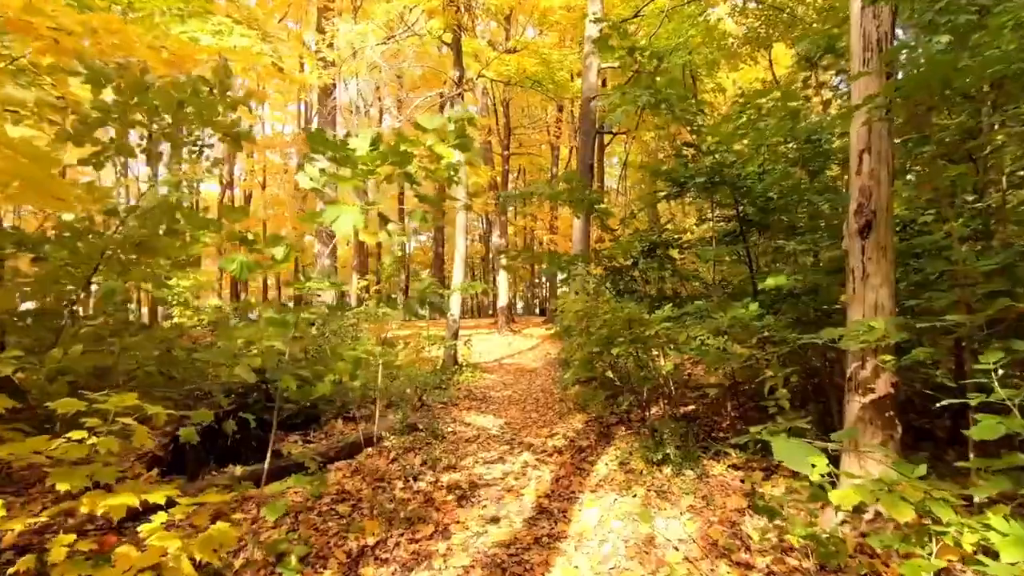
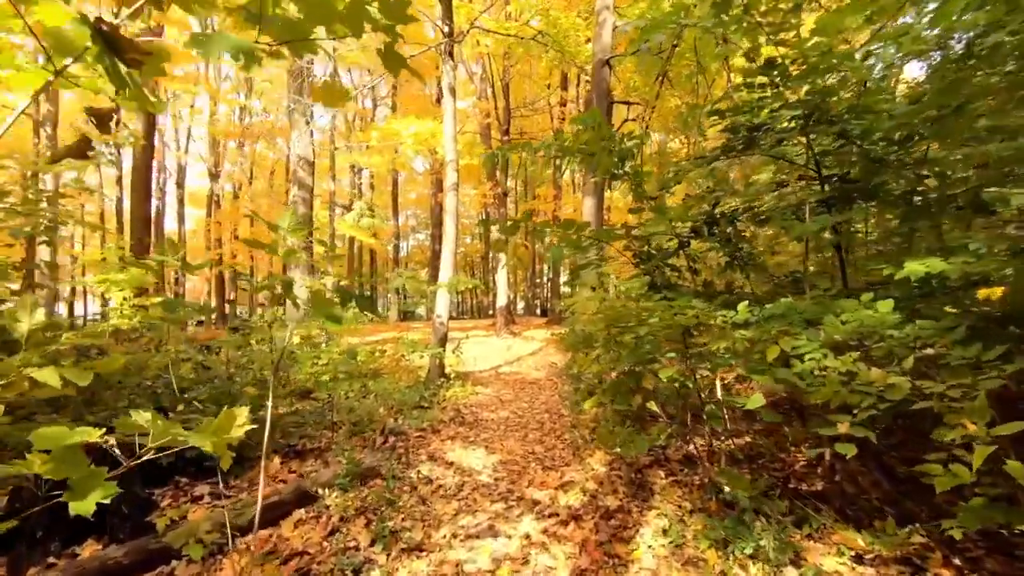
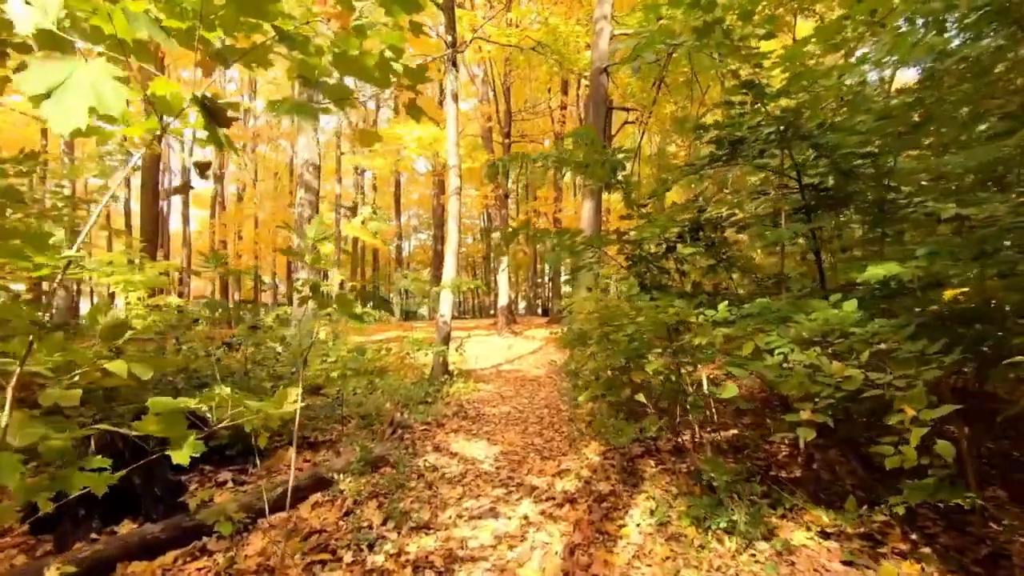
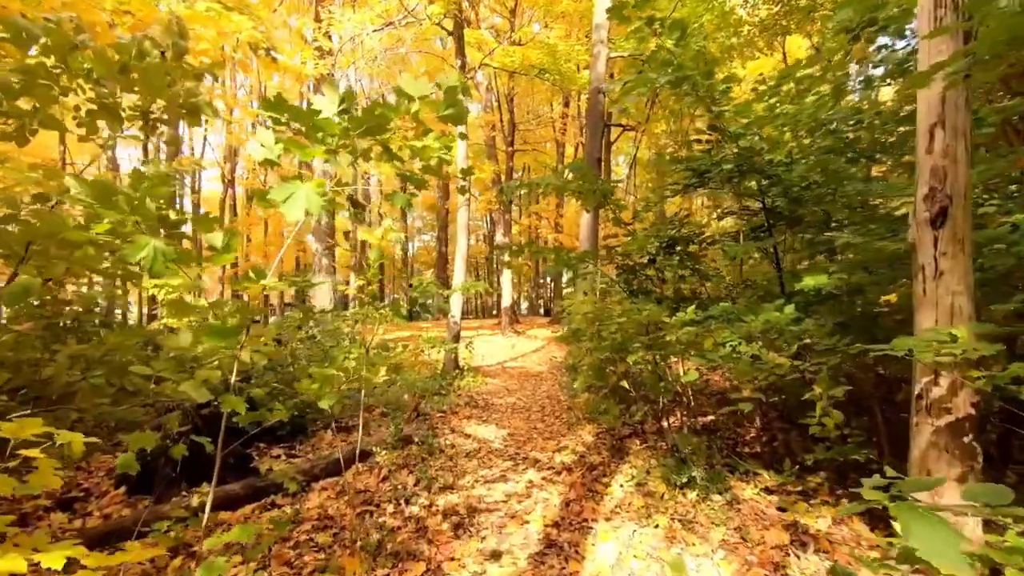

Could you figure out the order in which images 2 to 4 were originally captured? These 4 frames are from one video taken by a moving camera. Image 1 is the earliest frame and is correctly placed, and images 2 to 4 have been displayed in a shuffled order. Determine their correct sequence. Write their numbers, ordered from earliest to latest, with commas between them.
4, 3, 2
